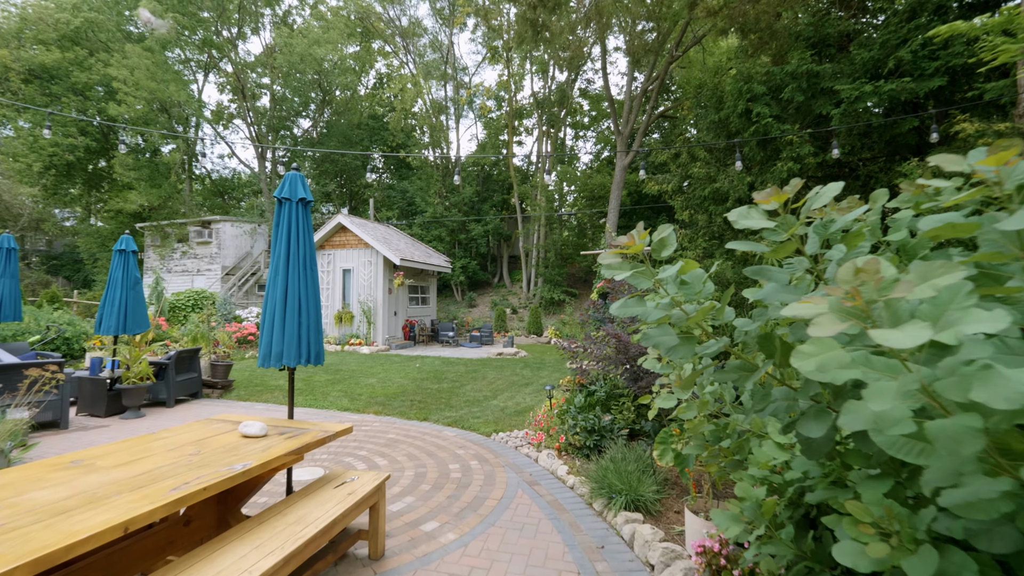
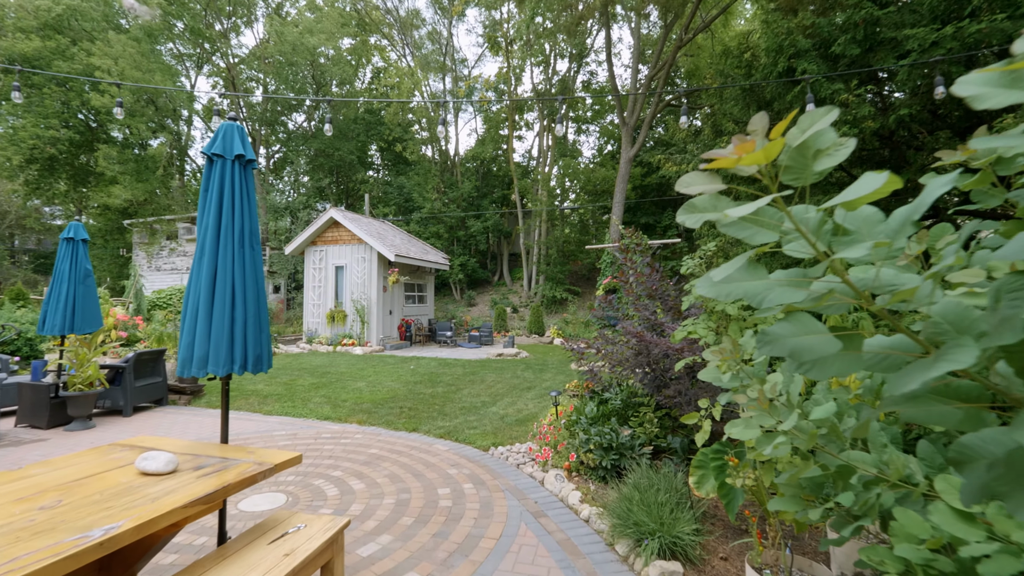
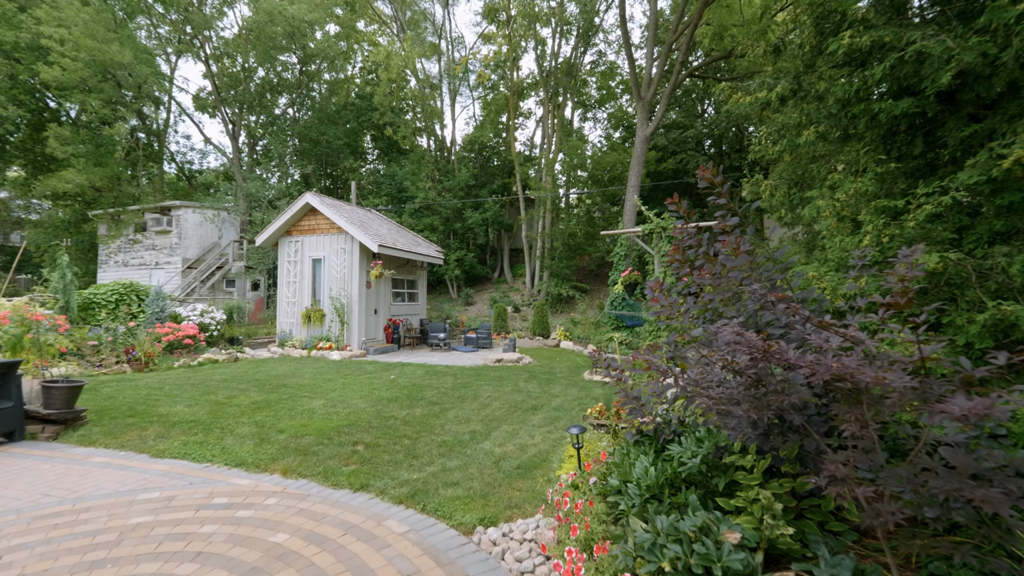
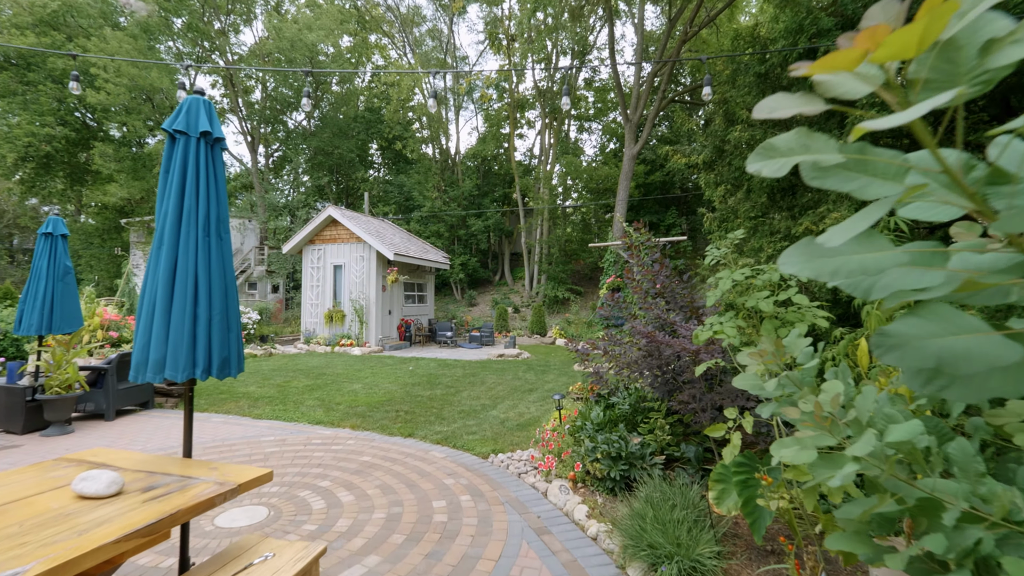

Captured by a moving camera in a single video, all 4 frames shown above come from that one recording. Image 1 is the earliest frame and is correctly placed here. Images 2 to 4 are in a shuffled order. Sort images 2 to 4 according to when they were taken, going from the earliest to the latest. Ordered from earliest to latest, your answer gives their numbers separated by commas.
2, 4, 3
